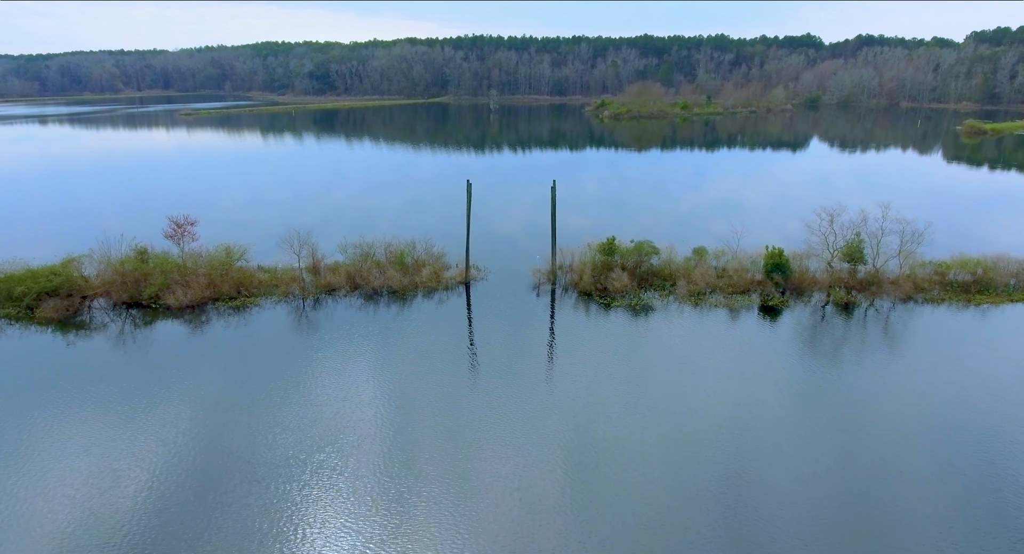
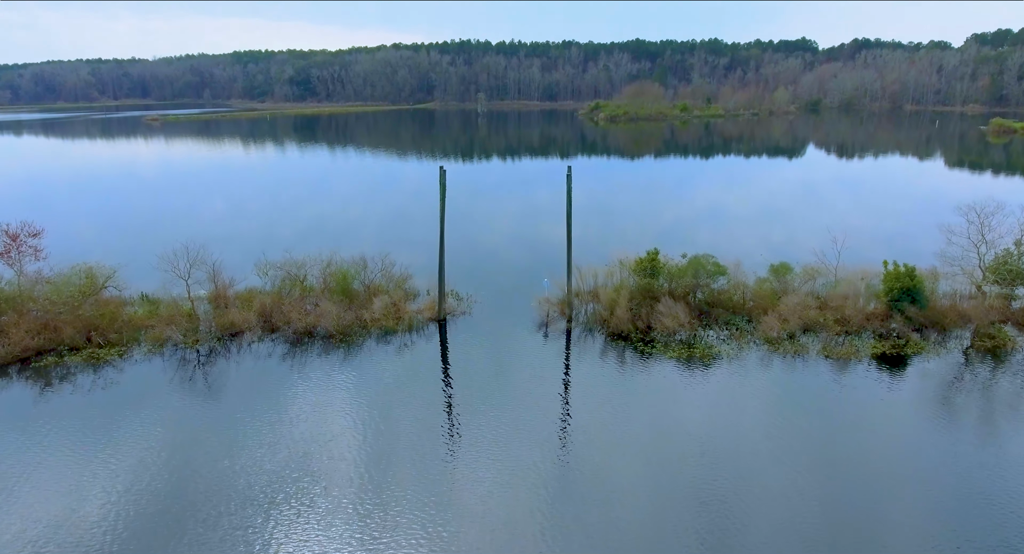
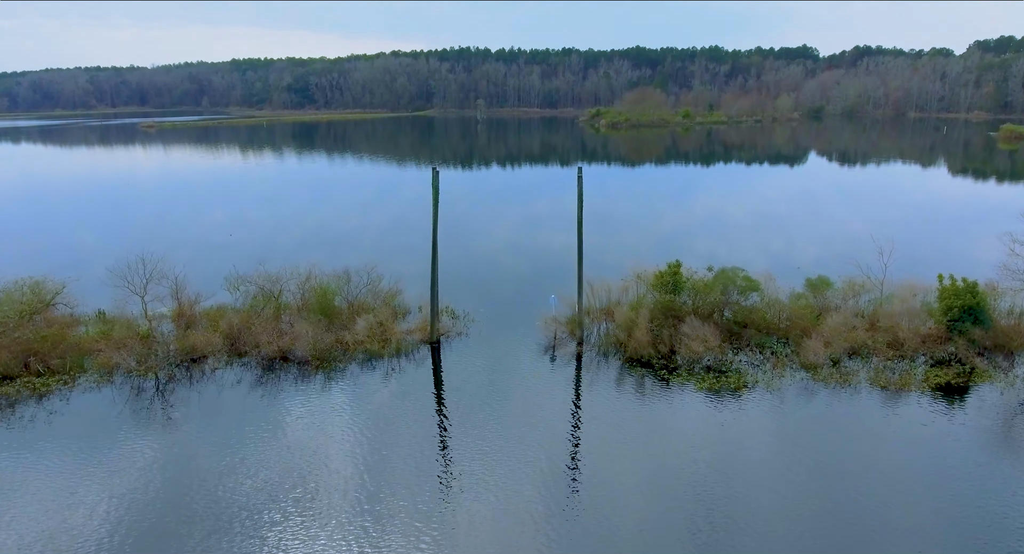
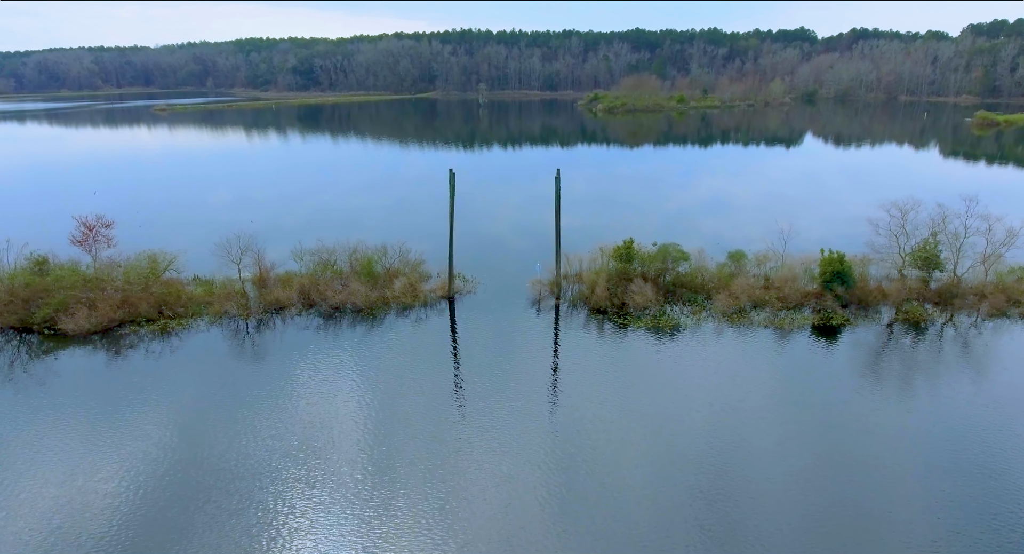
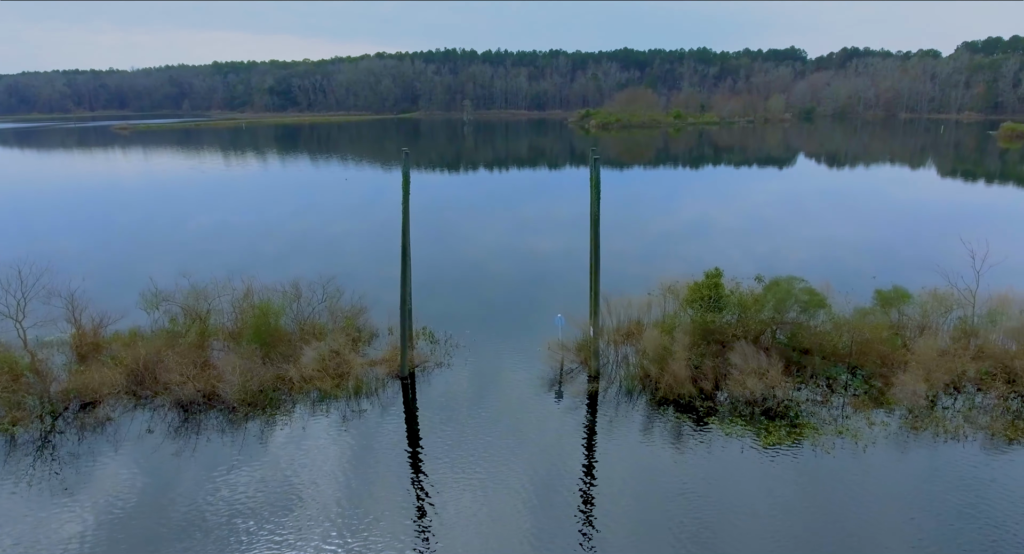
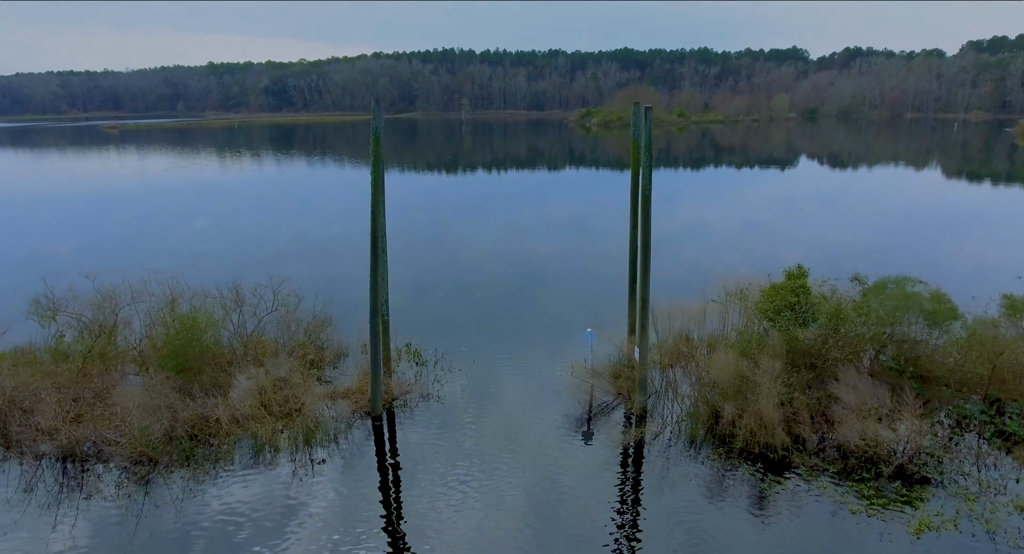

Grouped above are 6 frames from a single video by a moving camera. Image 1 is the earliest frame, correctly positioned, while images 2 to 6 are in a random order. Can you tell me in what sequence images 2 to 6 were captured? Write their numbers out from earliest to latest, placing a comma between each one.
4, 2, 3, 5, 6
